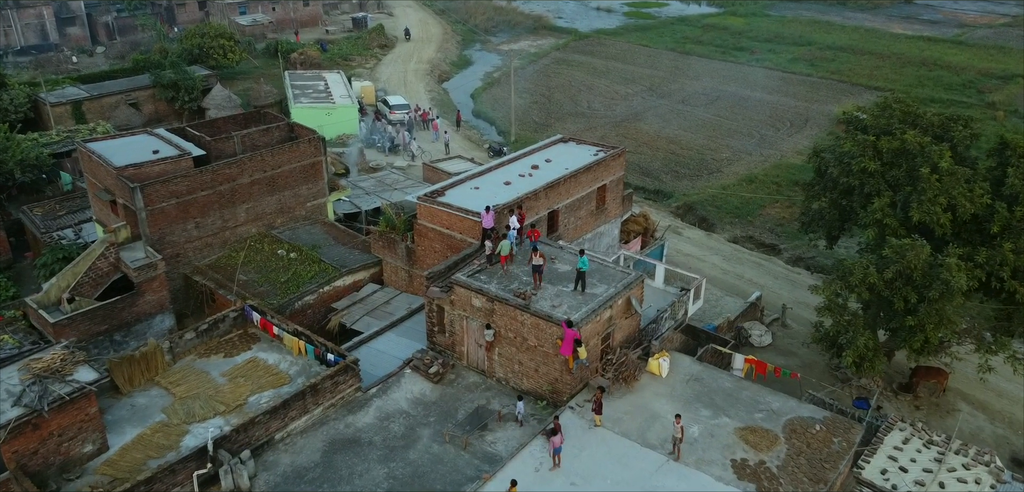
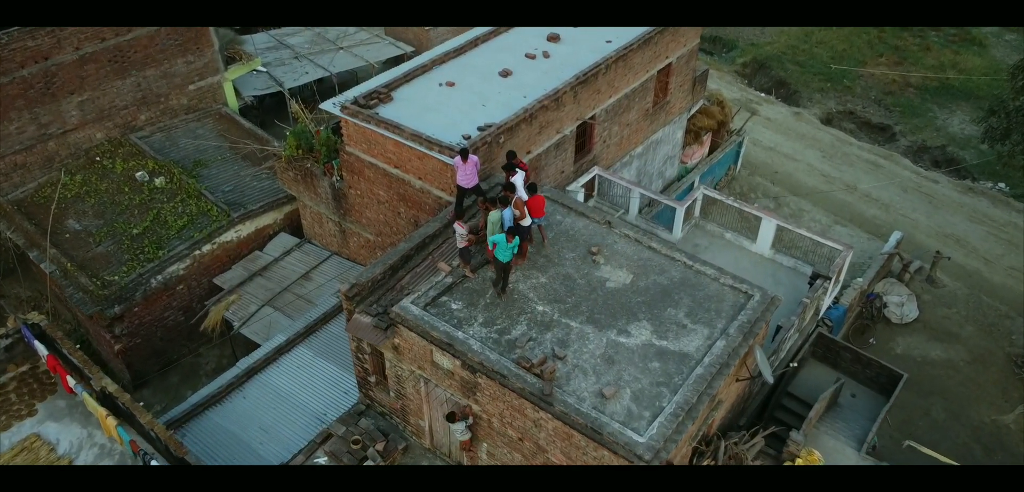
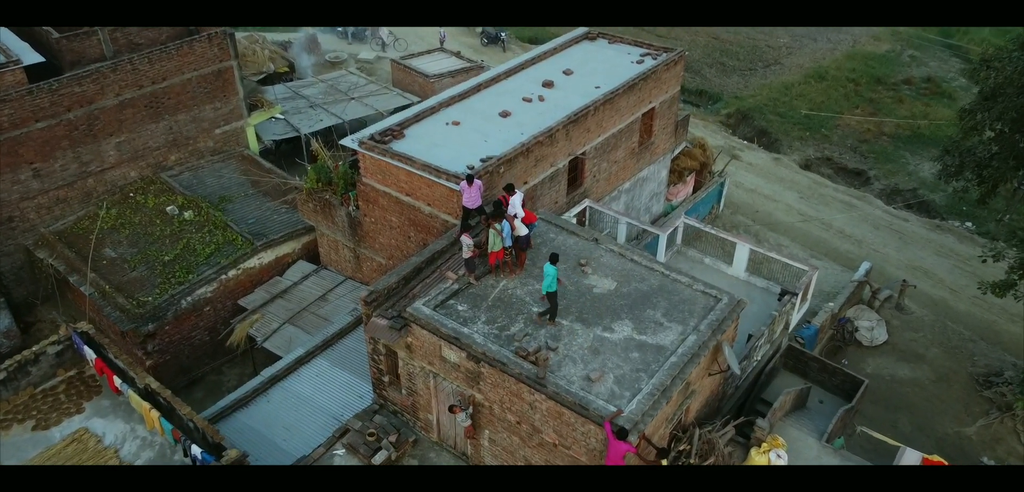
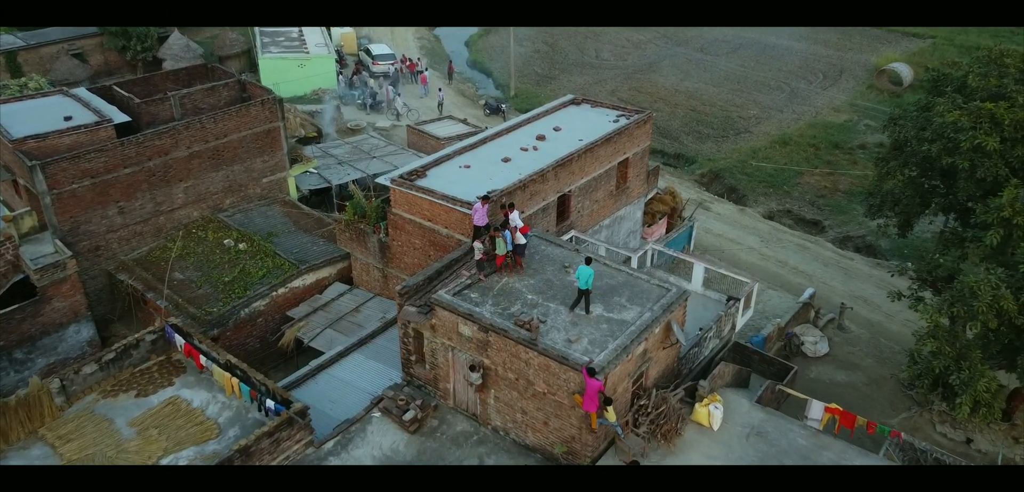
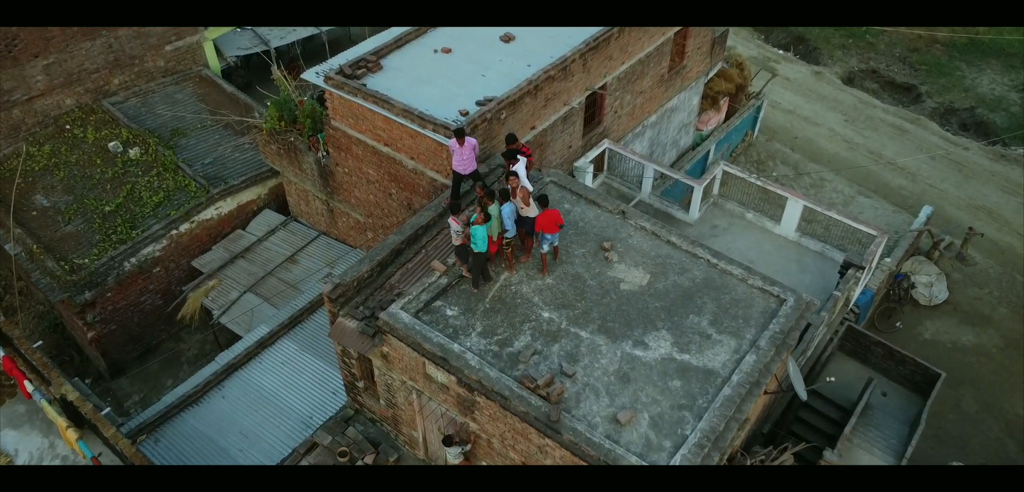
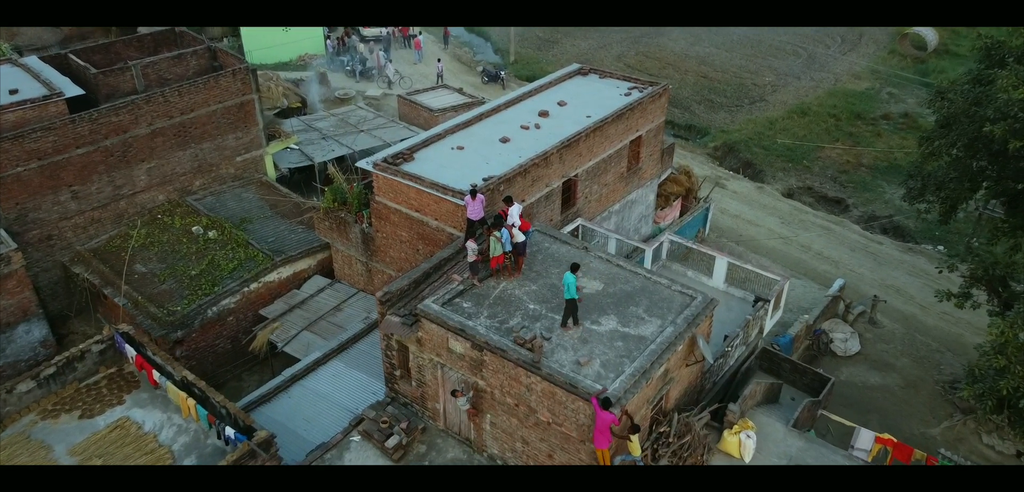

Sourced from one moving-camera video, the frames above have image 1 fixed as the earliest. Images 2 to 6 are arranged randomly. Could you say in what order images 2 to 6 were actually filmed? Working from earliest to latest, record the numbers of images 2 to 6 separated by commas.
4, 6, 3, 2, 5
